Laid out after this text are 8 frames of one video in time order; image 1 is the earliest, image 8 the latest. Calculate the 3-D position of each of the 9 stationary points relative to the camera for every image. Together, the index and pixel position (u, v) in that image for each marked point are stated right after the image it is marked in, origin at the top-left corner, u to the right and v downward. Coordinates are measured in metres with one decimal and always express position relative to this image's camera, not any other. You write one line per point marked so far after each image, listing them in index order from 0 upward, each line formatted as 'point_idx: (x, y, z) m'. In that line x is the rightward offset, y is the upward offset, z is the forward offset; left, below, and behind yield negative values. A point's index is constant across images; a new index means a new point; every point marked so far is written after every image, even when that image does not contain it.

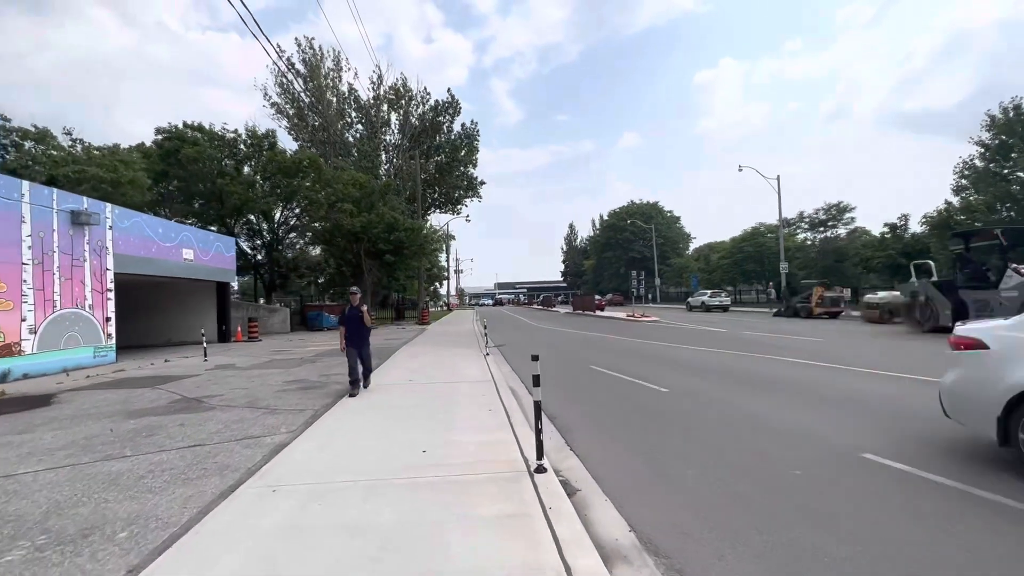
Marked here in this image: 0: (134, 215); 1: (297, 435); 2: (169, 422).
0: (-14.6, +2.8, +18.2) m
1: (-3.0, -2.1, +6.6) m
2: (-5.5, -2.2, +7.6) m
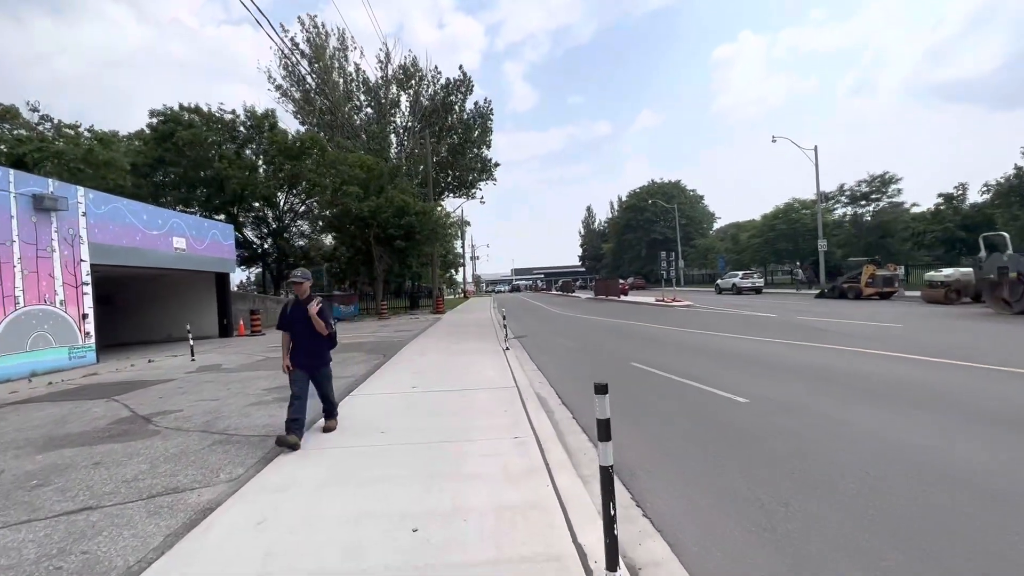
0: (-13.9, +3.1, +16.5) m
1: (-2.6, -1.9, +4.6) m
2: (-5.1, -2.0, +5.6) m
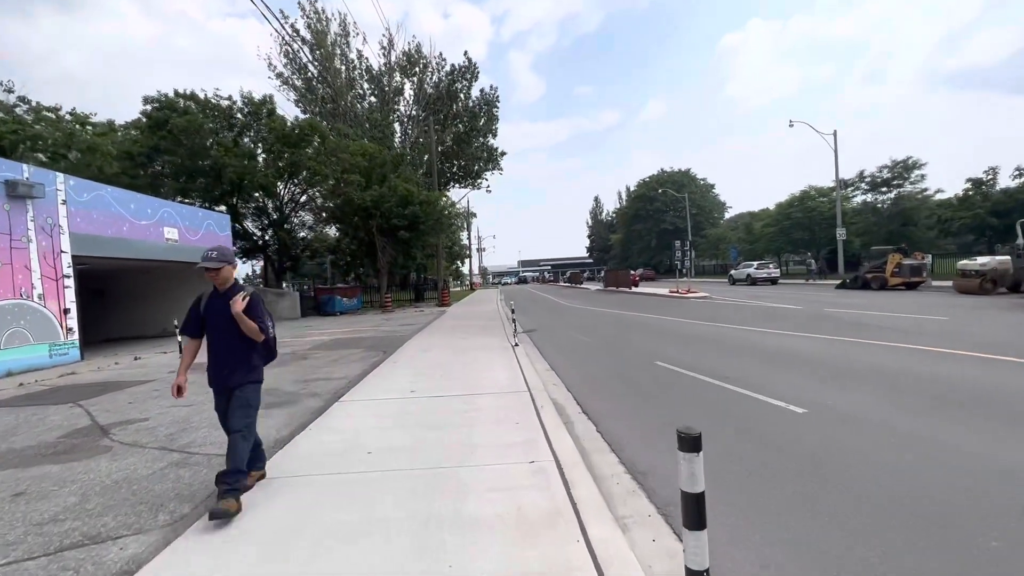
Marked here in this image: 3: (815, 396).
0: (-13.6, +3.3, +15.5) m
1: (-2.5, -1.8, +3.6) m
2: (-4.9, -2.0, +4.7) m
3: (+5.4, -1.9, +8.4) m
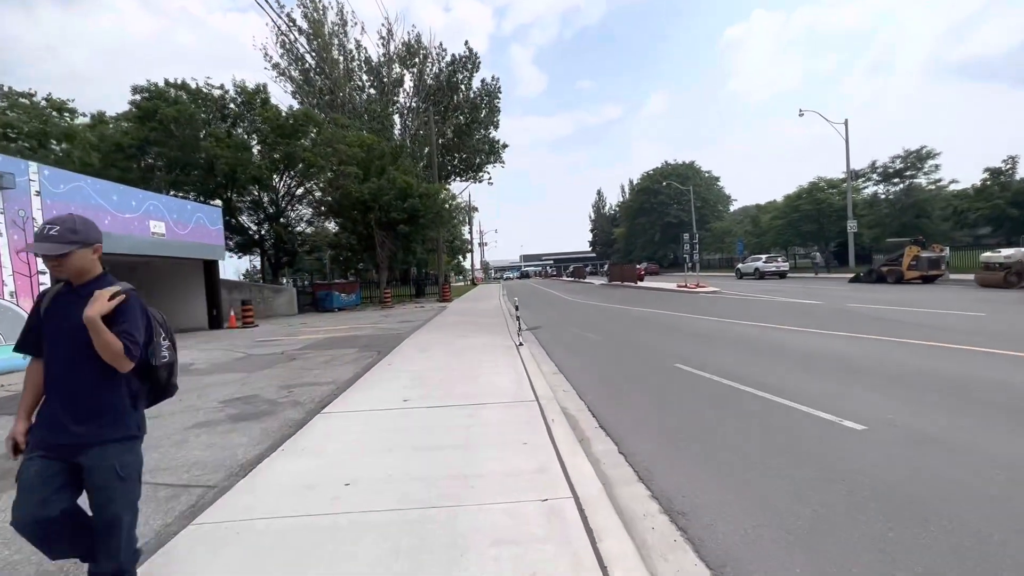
0: (-13.5, +3.4, +14.7) m
1: (-2.5, -1.8, +2.7) m
2: (-4.9, -1.9, +3.8) m
3: (+5.5, -1.8, +7.5) m
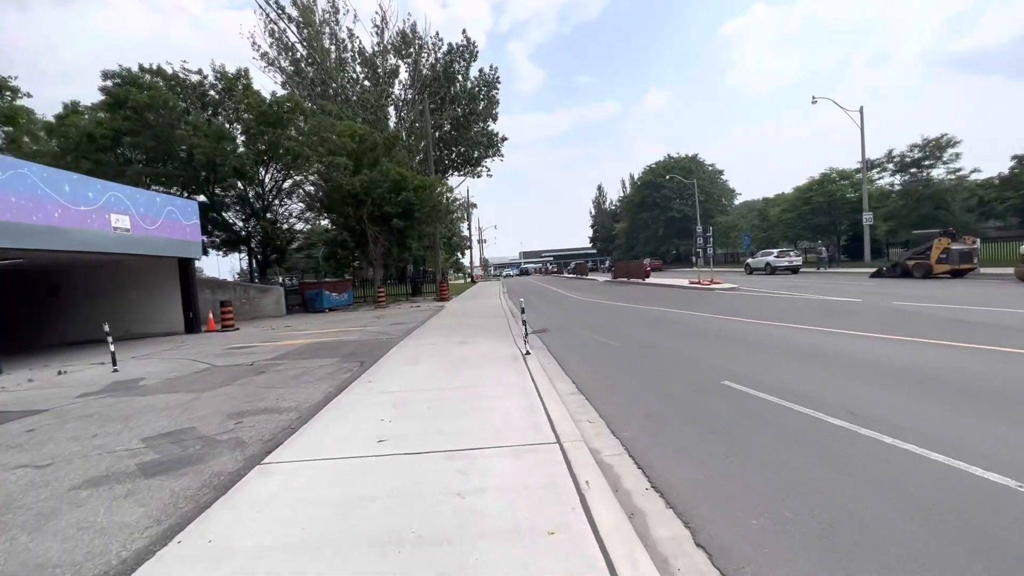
0: (-13.4, +3.4, +12.8) m
1: (-2.3, -1.9, +0.9) m
2: (-4.7, -2.0, +2.0) m
3: (+5.6, -1.8, +5.8) m
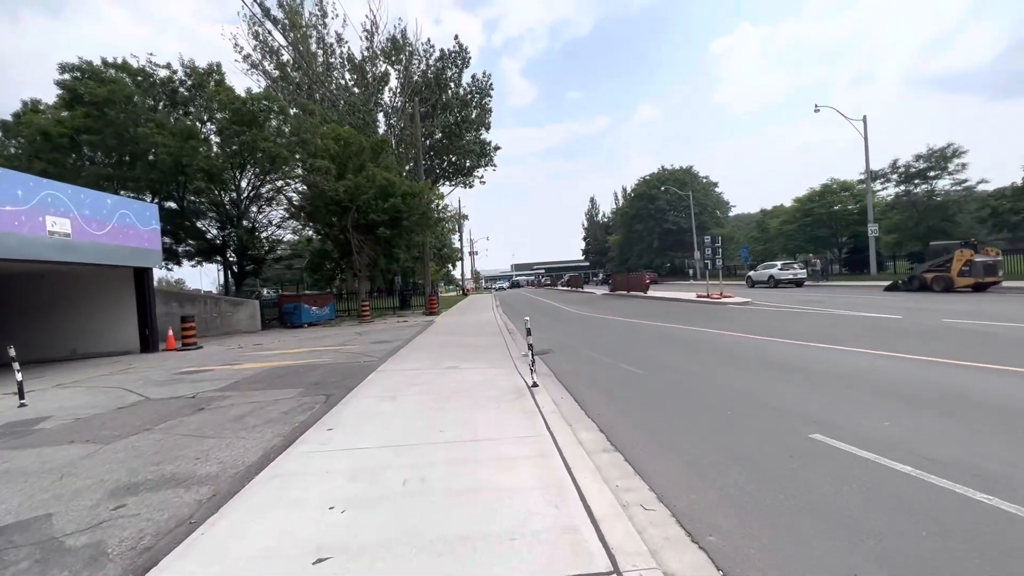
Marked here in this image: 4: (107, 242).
0: (-13.4, +3.0, +10.7) m
1: (-2.1, -1.9, -1.1) m
2: (-4.5, -2.1, -0.1) m
3: (+5.8, -1.9, +3.9) m
4: (-13.6, +1.6, +16.0) m
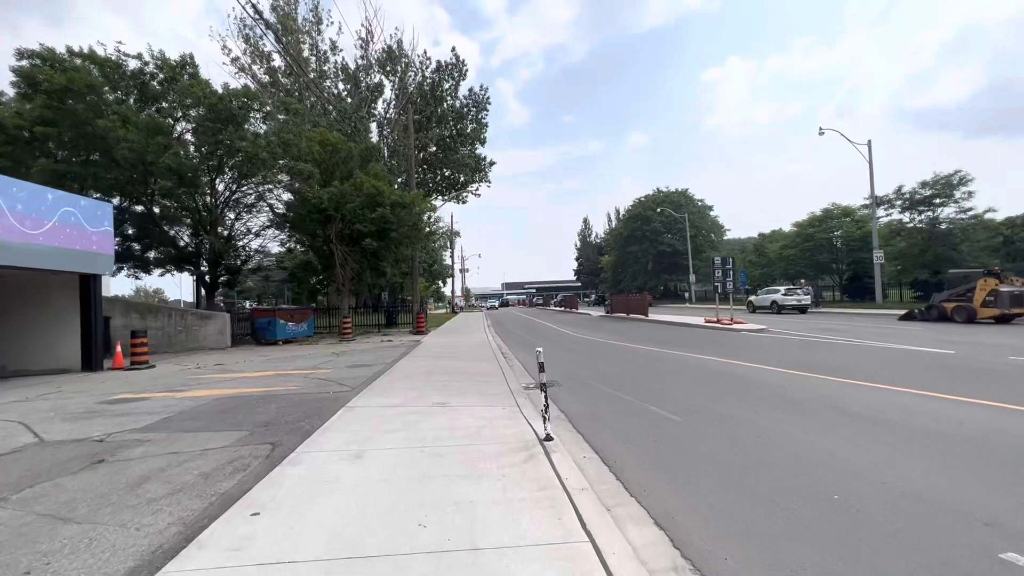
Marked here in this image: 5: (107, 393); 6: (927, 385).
0: (-13.3, +3.0, +8.6) m
1: (-1.8, -1.8, -3.1) m
2: (-4.3, -1.9, -2.1) m
3: (+5.9, -2.2, +2.0) m
4: (-13.6, +1.3, +13.8) m
5: (-9.7, -2.5, +11.3) m
6: (+10.6, -2.4, +11.9) m
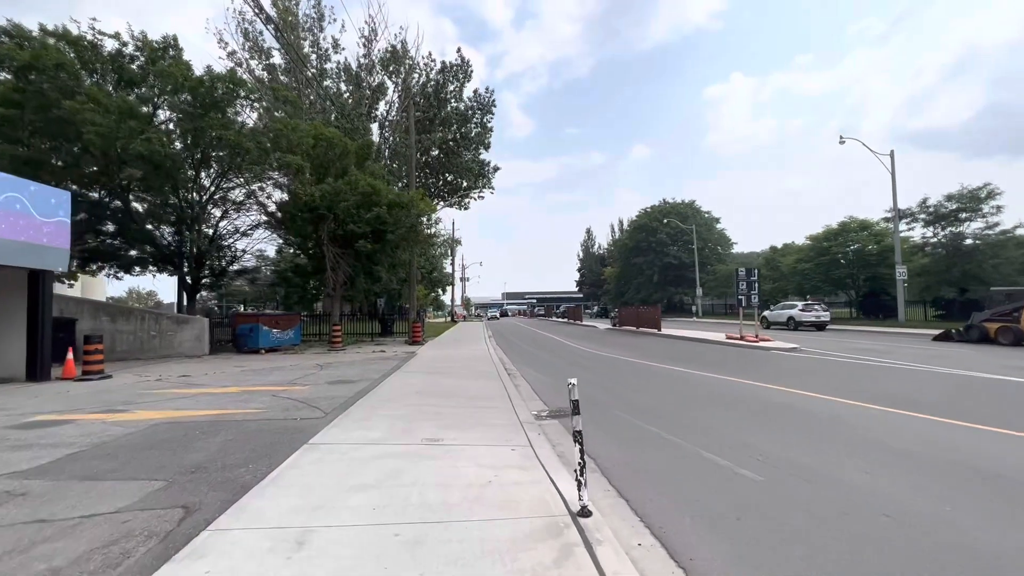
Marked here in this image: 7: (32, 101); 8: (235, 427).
0: (-13.0, +3.2, +6.8) m
1: (-1.6, -1.6, -5.1) m
2: (-4.1, -1.7, -4.1) m
3: (+6.1, -2.3, 0.0) m
4: (-13.4, +1.4, +11.9) m
5: (-9.5, -2.4, +9.3) m
6: (+10.8, -2.7, +9.9) m
7: (-18.7, +7.2, +18.6) m
8: (-4.6, -2.3, +7.9) m
